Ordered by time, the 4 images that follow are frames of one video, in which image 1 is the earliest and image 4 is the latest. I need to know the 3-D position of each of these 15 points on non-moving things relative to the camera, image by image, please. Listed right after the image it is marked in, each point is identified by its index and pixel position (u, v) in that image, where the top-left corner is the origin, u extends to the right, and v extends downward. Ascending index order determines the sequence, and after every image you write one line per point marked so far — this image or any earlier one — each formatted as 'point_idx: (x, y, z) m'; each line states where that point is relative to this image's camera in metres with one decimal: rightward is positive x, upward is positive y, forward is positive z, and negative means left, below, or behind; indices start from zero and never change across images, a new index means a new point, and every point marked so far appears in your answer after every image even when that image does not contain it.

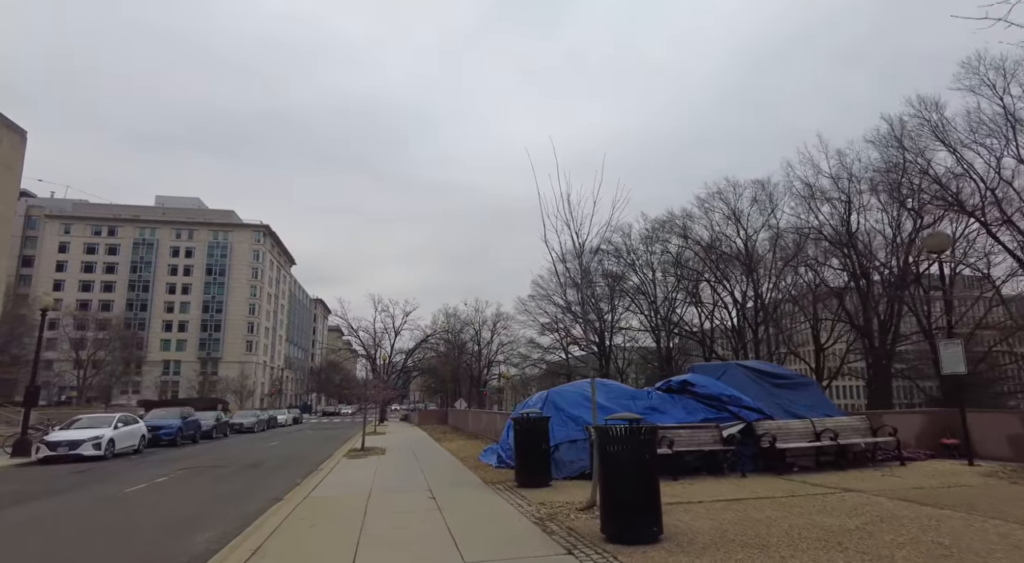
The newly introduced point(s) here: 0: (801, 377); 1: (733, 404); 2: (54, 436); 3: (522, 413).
0: (+4.6, -1.5, +9.6) m
1: (+3.3, -1.8, +8.9) m
2: (-10.8, -3.7, +14.2) m
3: (+0.1, -1.7, +7.8) m
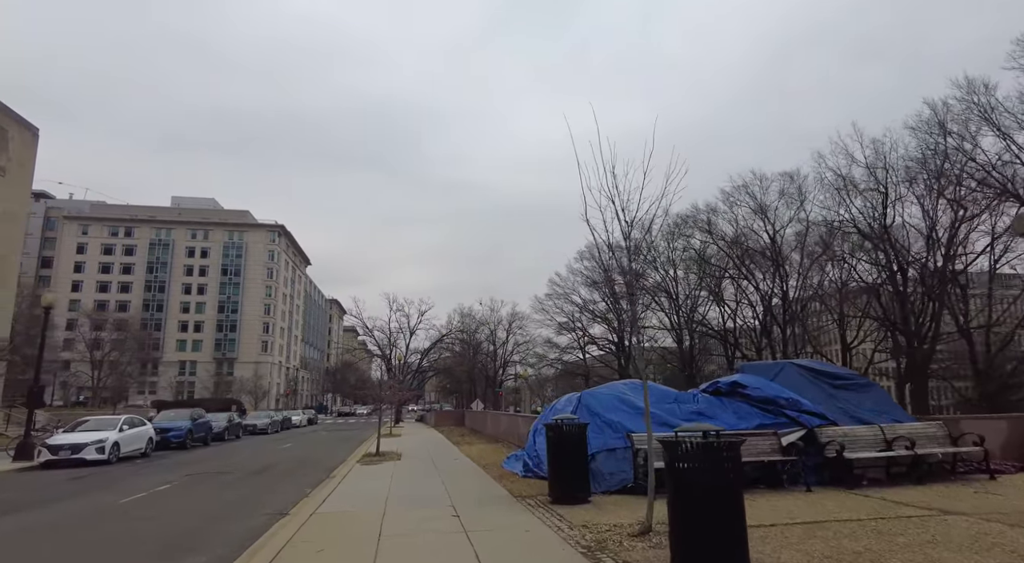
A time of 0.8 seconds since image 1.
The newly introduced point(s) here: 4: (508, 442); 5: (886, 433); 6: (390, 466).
0: (+5.0, -1.4, +8.6) m
1: (+3.7, -1.7, +7.9) m
2: (-10.3, -3.6, +13.6) m
3: (+0.5, -1.6, +6.9) m
4: (-0.1, -4.3, +15.9) m
5: (+4.6, -1.9, +7.4) m
6: (-2.5, -3.7, +12.0) m
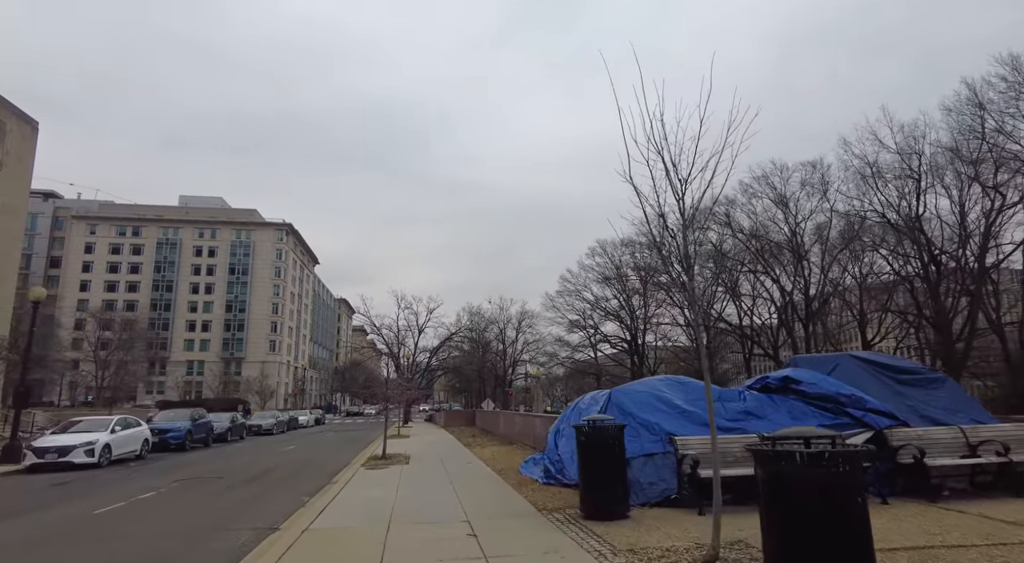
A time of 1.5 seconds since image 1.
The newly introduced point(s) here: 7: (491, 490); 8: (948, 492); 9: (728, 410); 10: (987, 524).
0: (+5.3, -1.1, +7.5) m
1: (+3.9, -1.4, +6.9) m
2: (-10.0, -3.4, +12.7) m
3: (+0.8, -1.4, +5.9) m
4: (+0.3, -4.0, +14.9) m
5: (+4.9, -1.7, +6.4) m
6: (-2.1, -3.5, +11.1) m
7: (-0.3, -2.9, +8.4) m
8: (+4.5, -2.2, +6.3) m
9: (+2.6, -1.5, +7.1) m
10: (+3.8, -2.0, +4.8) m
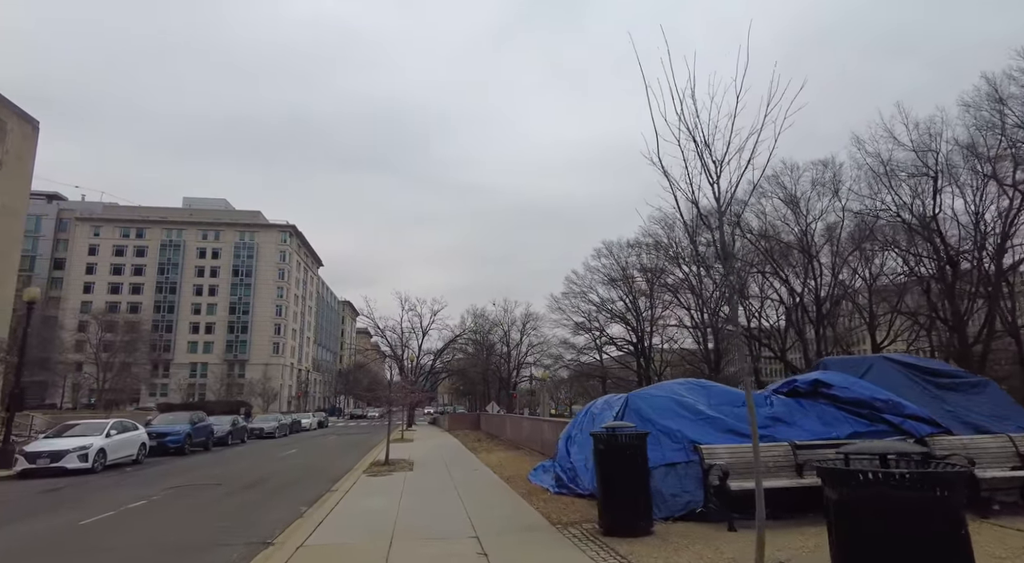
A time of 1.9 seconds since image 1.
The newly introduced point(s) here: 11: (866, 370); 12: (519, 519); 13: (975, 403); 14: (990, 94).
0: (+5.4, -1.1, +7.0) m
1: (+4.0, -1.4, +6.4) m
2: (-9.8, -3.4, +12.3) m
3: (+0.9, -1.3, +5.5) m
4: (+0.4, -4.0, +14.5) m
5: (+5.0, -1.6, +5.9) m
6: (-2.0, -3.5, +10.6) m
7: (-0.2, -2.9, +7.9) m
8: (+4.7, -2.2, +5.8) m
9: (+2.7, -1.5, +6.7) m
10: (+3.9, -1.9, +4.4) m
11: (+4.2, -1.1, +7.1) m
12: (+0.1, -2.6, +6.5) m
13: (+5.2, -1.4, +6.8) m
14: (+15.4, +6.0, +19.3) m
